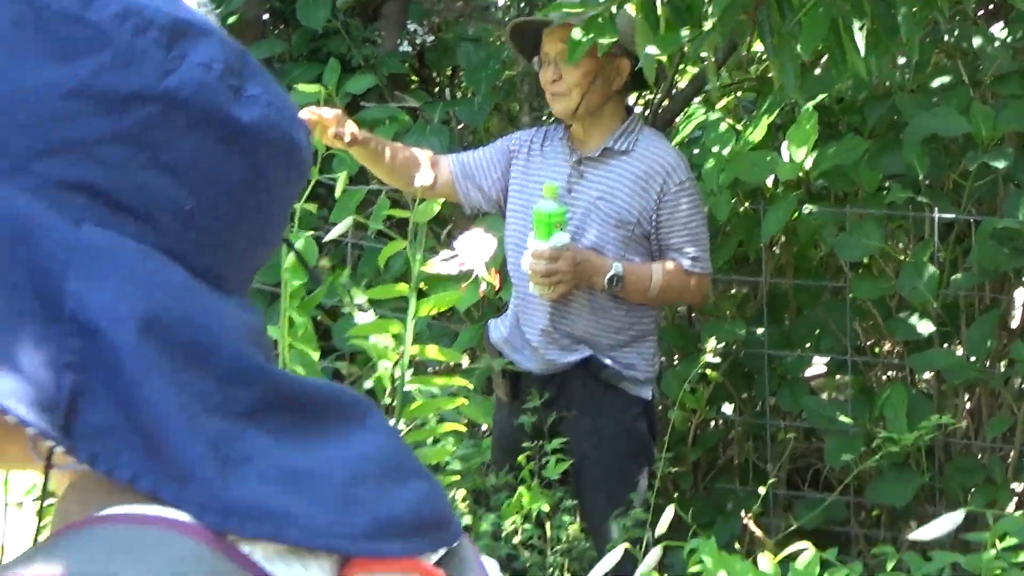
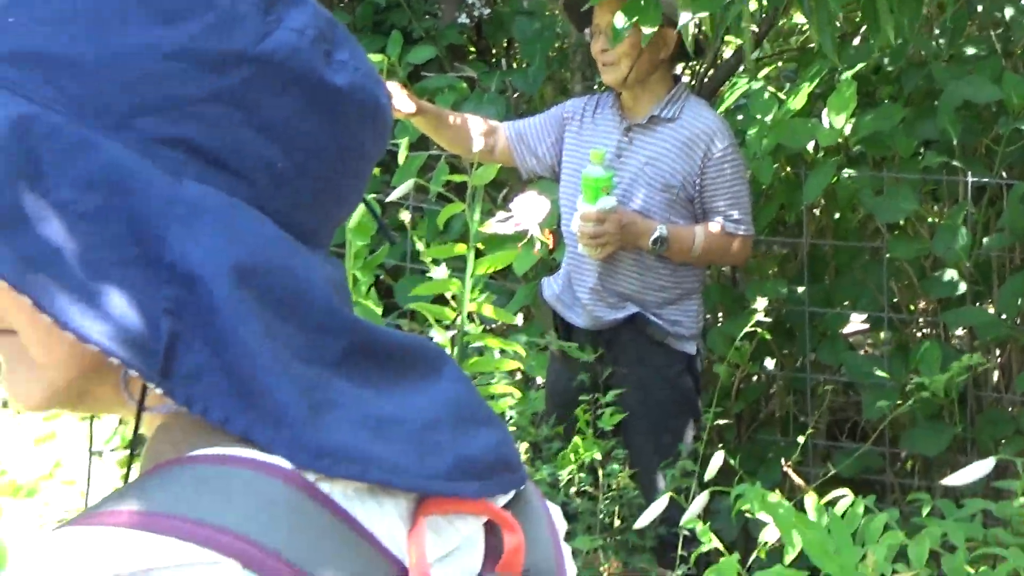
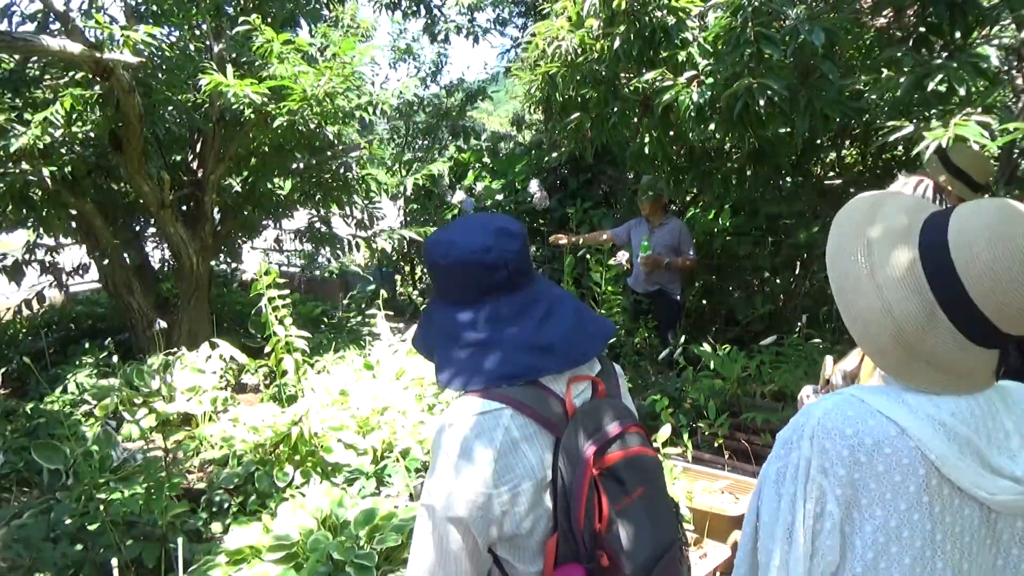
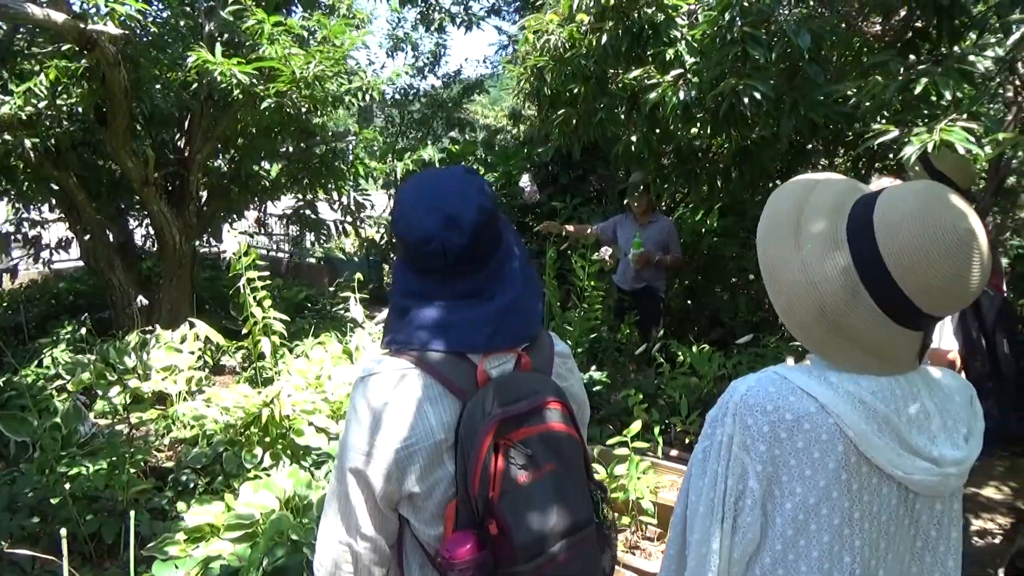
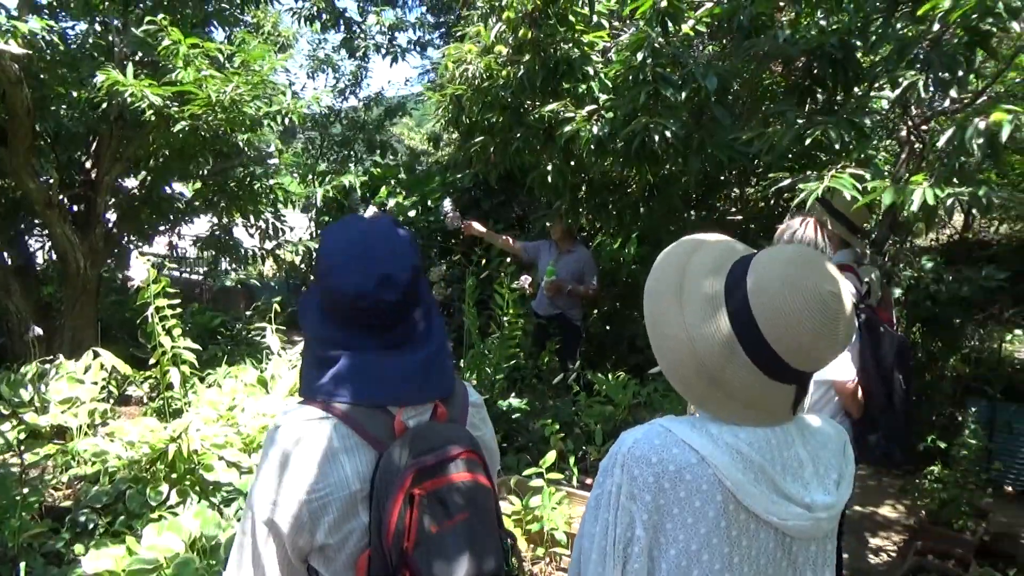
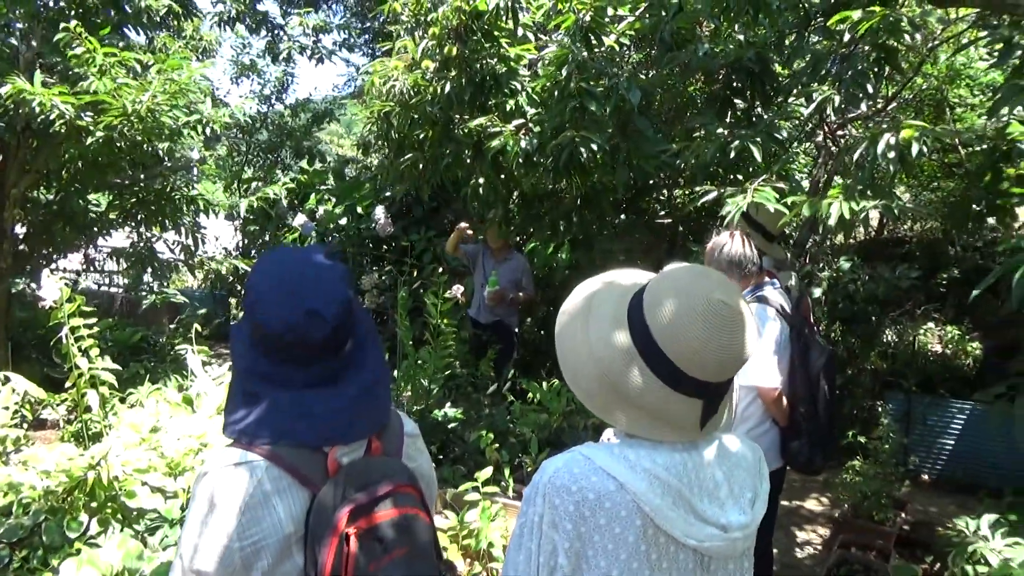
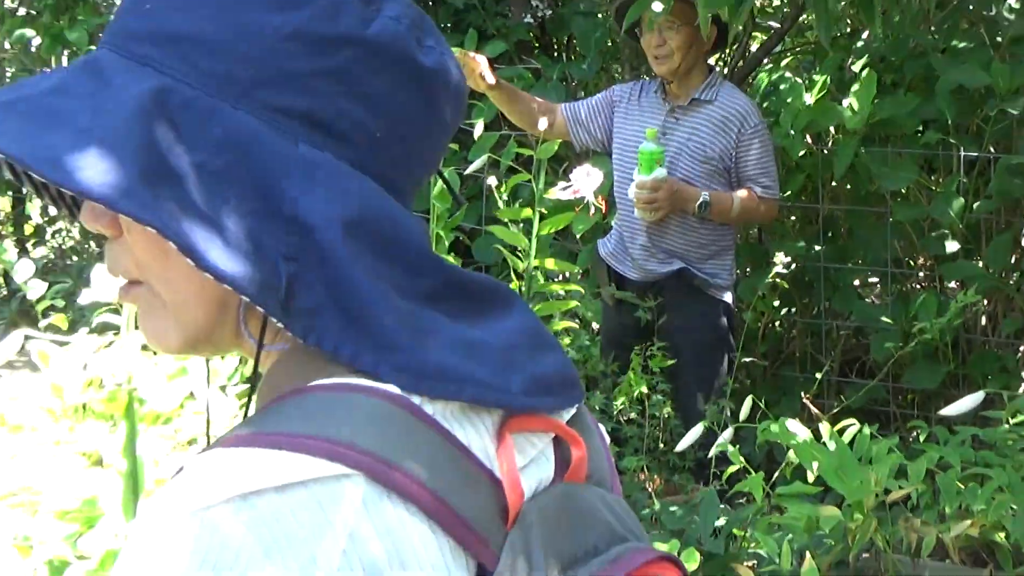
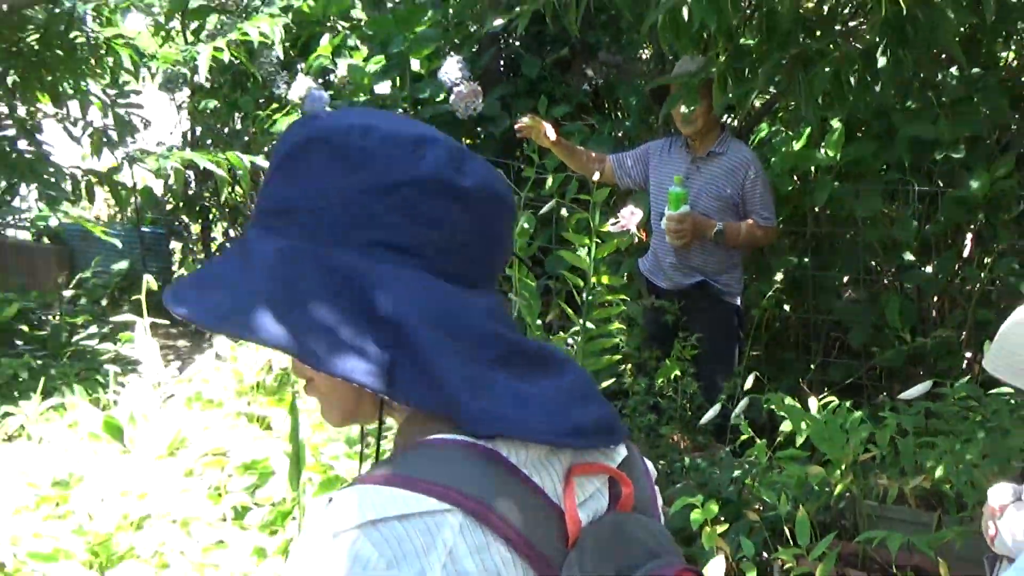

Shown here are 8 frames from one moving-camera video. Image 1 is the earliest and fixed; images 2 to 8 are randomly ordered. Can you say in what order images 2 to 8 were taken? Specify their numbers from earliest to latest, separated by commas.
2, 7, 8, 3, 4, 5, 6
